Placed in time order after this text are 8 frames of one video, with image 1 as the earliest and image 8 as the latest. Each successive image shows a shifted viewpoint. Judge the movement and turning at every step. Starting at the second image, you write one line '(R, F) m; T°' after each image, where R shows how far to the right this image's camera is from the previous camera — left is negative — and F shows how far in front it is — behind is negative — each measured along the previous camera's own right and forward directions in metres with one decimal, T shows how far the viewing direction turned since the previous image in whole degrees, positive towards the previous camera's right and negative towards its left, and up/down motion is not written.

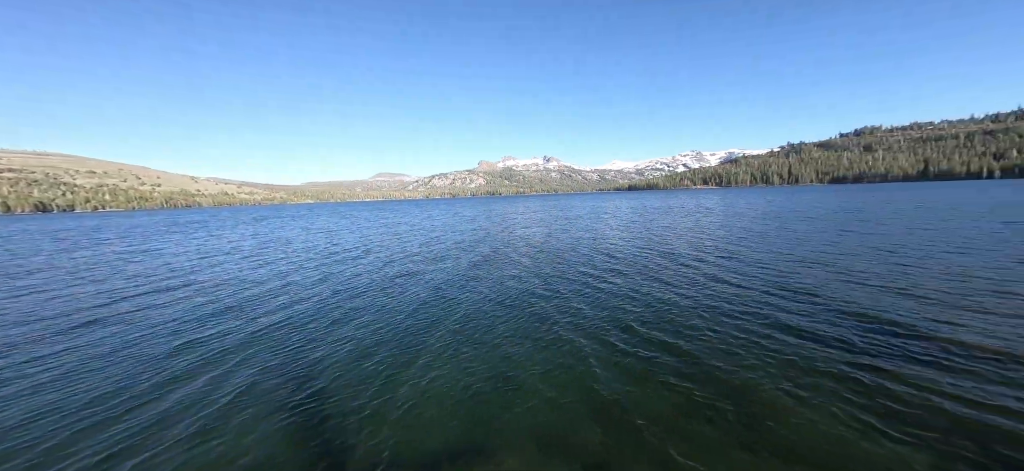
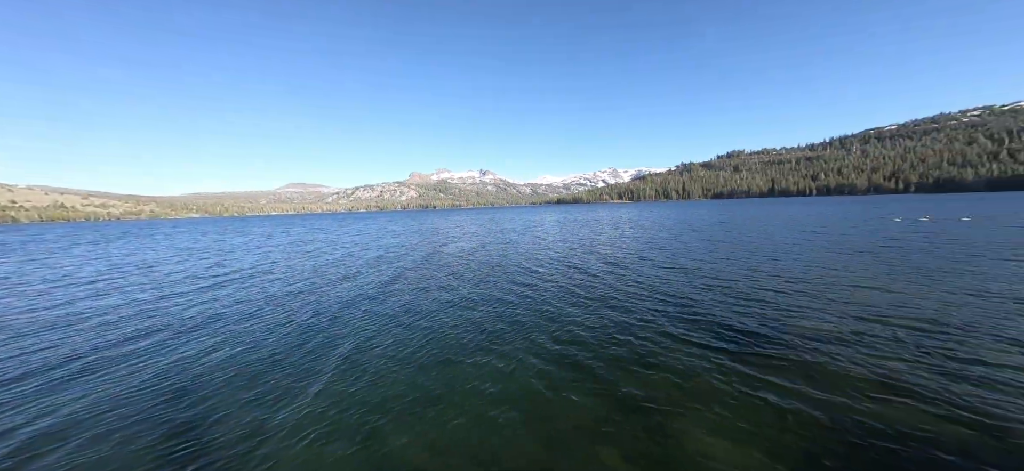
(+3.7, -2.5) m; +9°
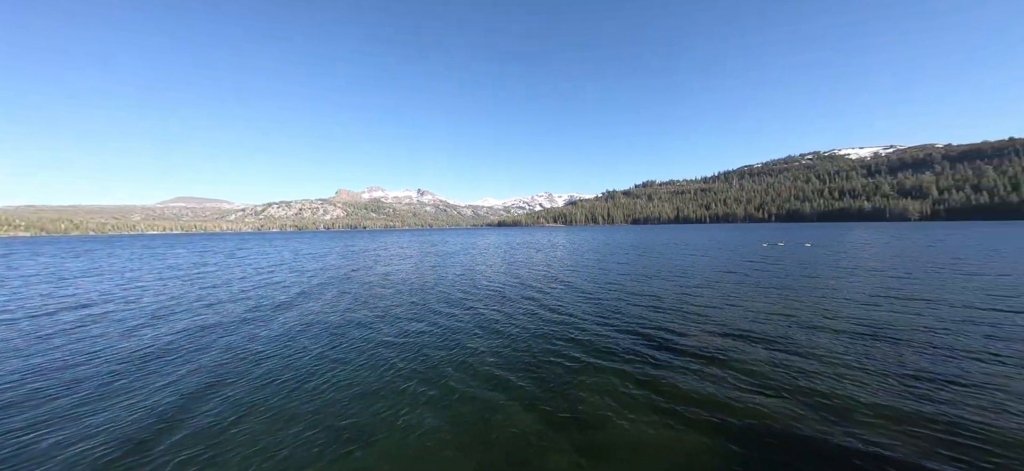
(+3.4, -0.4) m; +9°
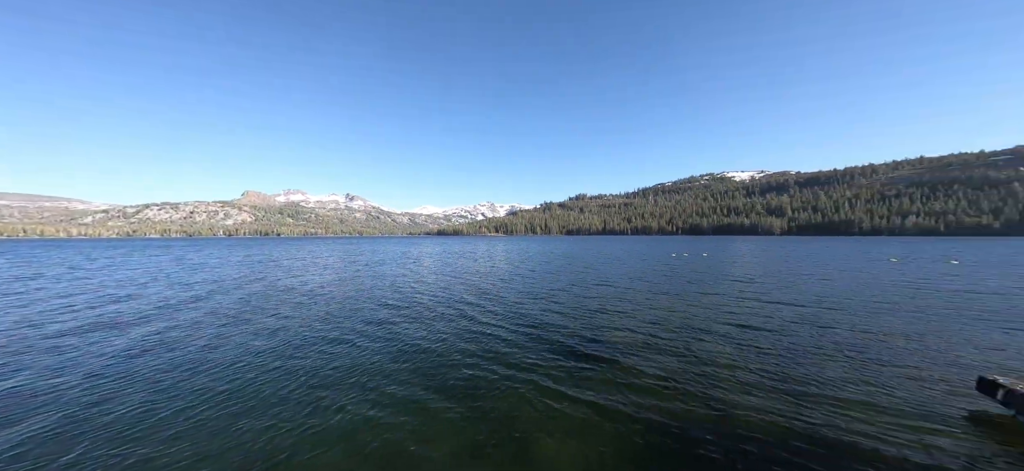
(-10.4, -7.5) m; -19°
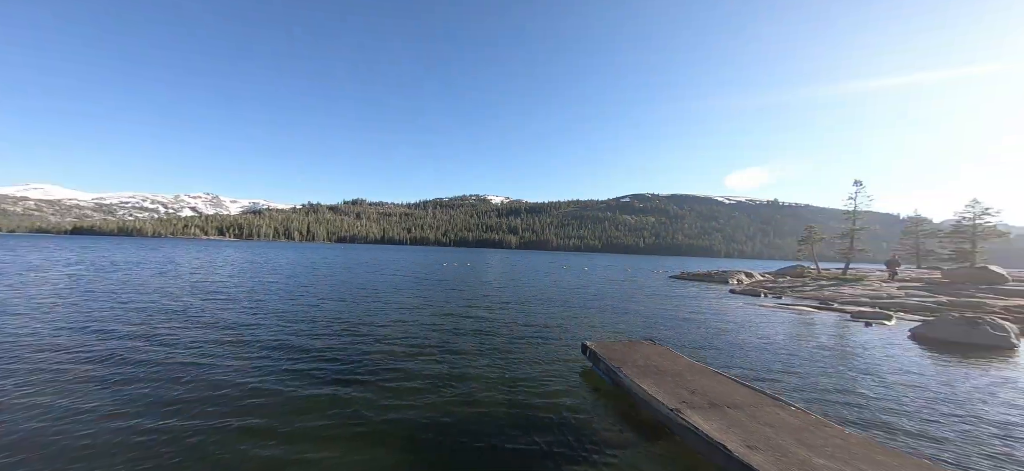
(+2.4, +10.5) m; +39°
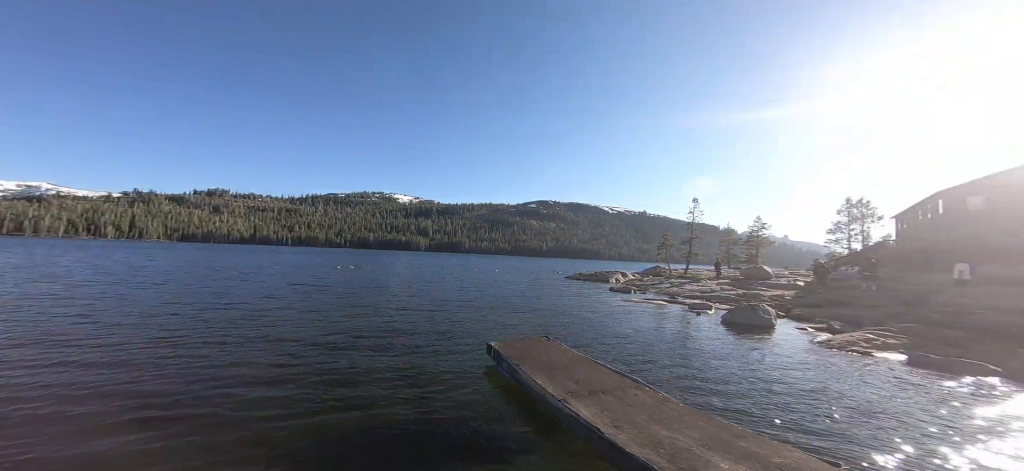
(+1.5, -0.4) m; +16°
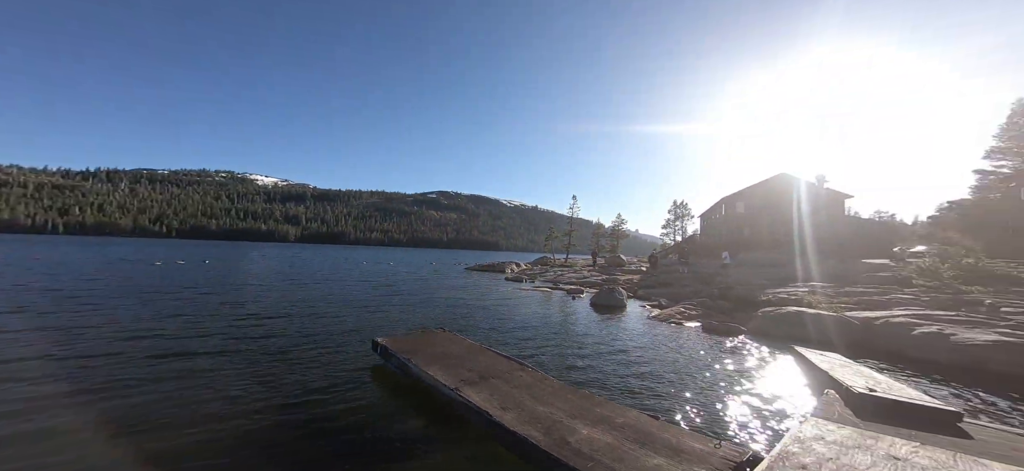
(+0.9, -0.1) m; +17°
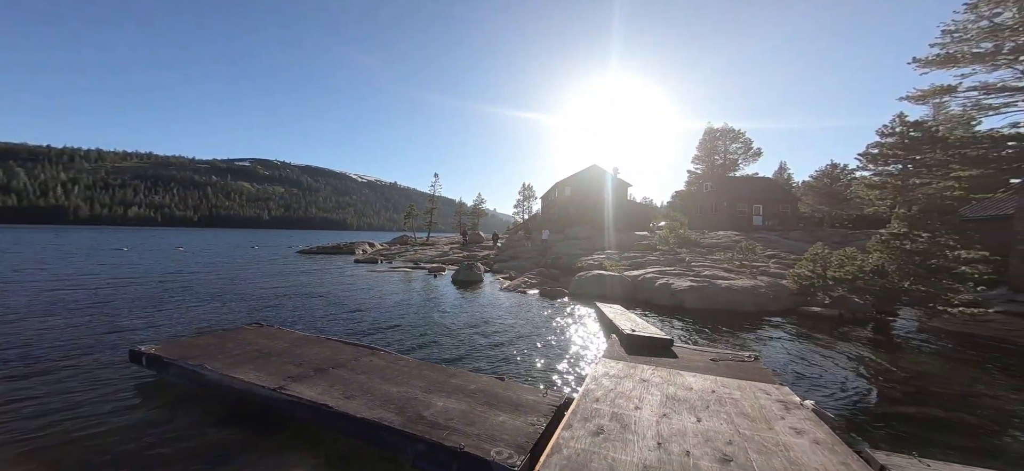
(+0.6, 0.0) m; +22°
